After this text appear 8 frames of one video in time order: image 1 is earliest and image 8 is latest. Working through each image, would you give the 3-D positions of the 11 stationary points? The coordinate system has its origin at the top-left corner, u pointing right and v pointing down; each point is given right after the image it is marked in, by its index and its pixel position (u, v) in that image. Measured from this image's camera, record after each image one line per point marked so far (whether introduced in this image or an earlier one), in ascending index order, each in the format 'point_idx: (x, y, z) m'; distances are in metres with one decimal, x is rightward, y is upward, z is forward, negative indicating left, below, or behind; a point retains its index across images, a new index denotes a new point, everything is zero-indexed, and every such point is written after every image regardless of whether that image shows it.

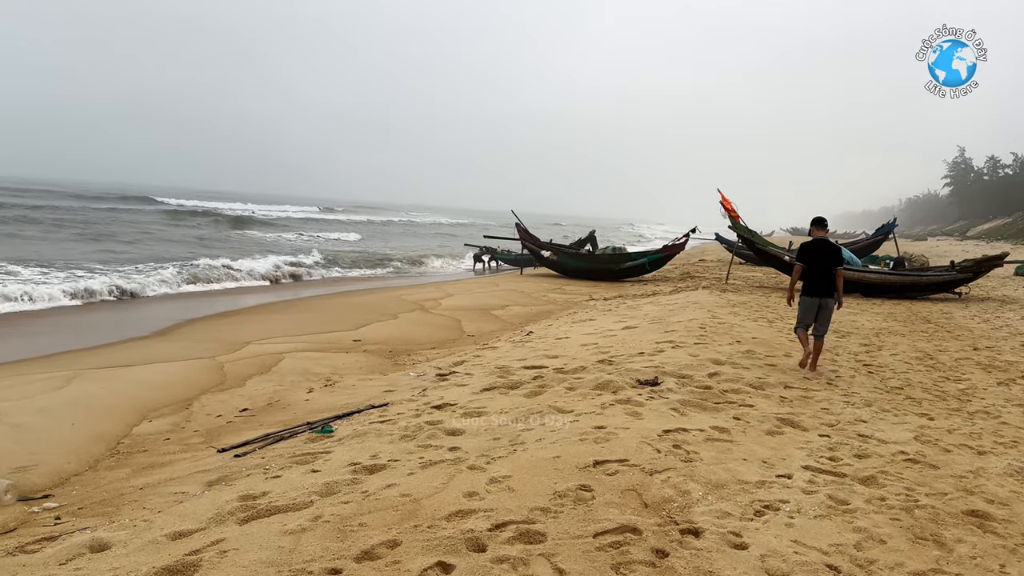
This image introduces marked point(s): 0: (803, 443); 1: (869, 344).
0: (+1.5, -0.8, +4.0) m
1: (+3.7, -0.6, +8.0) m
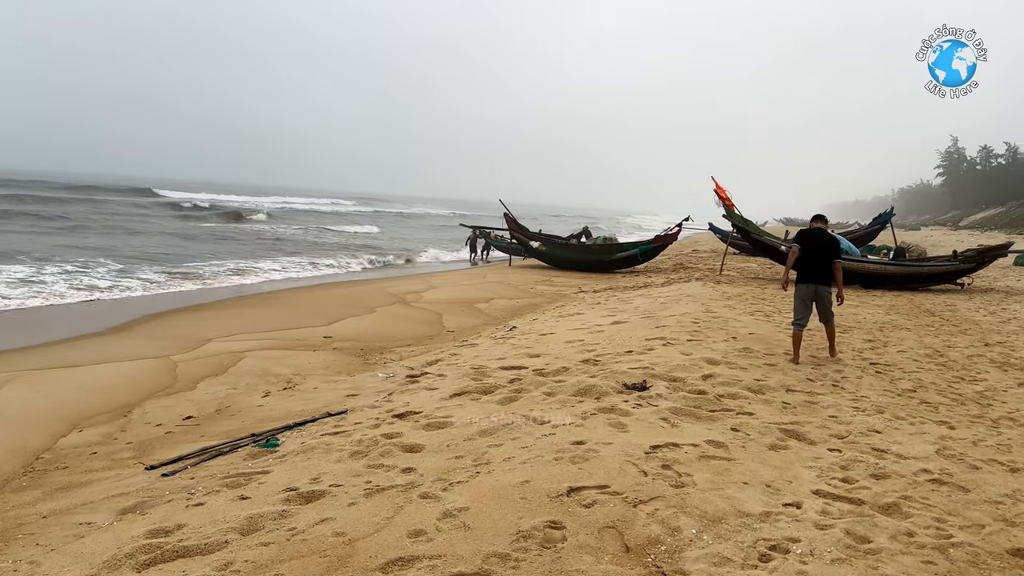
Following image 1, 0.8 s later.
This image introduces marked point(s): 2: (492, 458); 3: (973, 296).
0: (+1.4, -0.8, +3.5) m
1: (+3.5, -0.5, +7.5) m
2: (-0.1, -0.7, +3.4) m
3: (+7.1, -0.1, +11.9) m
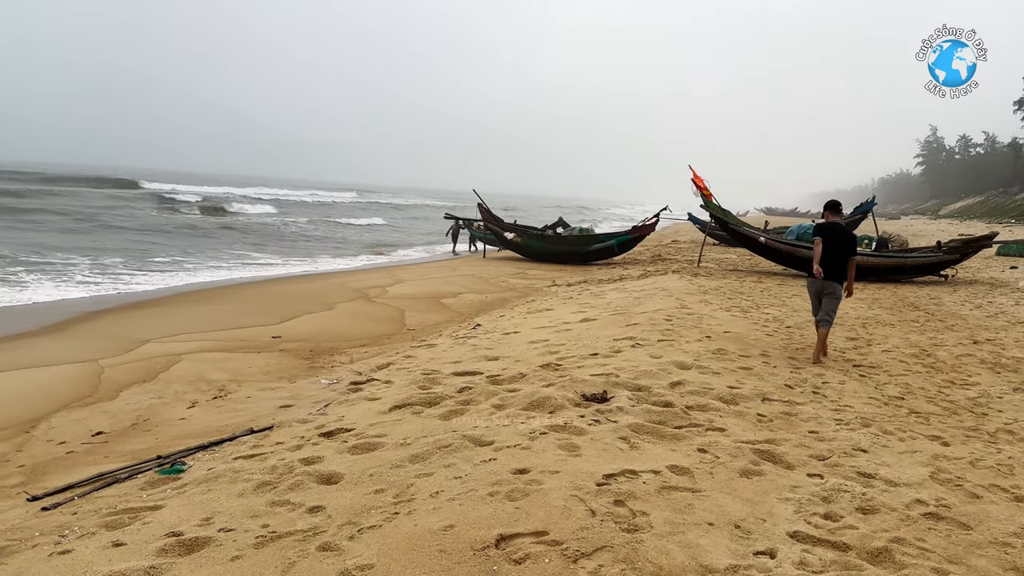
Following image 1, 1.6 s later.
0: (+1.1, -0.8, +3.0) m
1: (+3.1, -0.5, +7.1) m
2: (-0.4, -0.8, +2.9) m
3: (+6.6, 0.0, +11.5) m
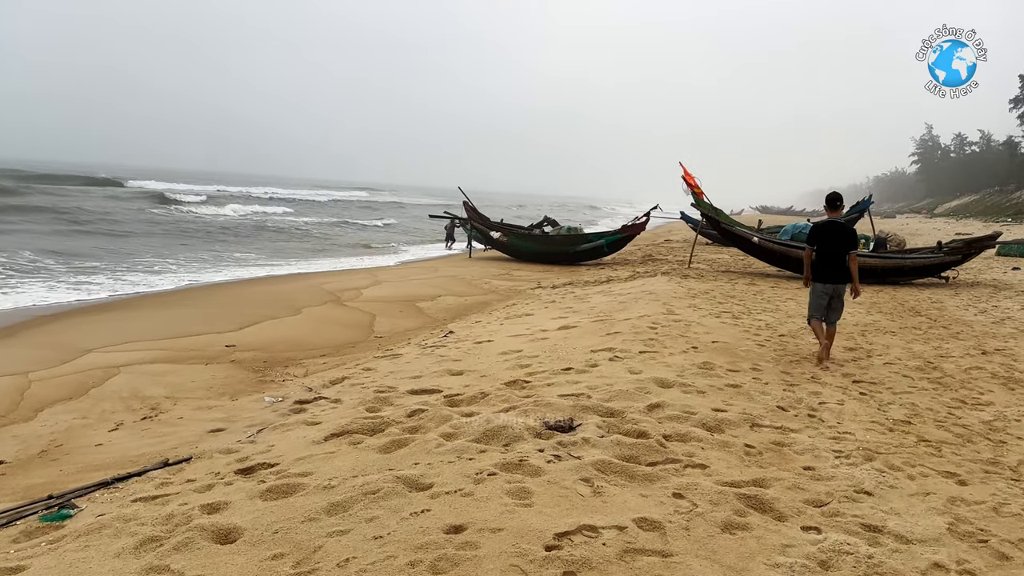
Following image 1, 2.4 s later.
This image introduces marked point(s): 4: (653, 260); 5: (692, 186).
0: (+0.9, -0.9, +2.5) m
1: (+2.9, -0.5, +6.6) m
2: (-0.6, -0.8, +2.4) m
3: (+6.4, -0.1, +11.0) m
4: (+2.8, +0.5, +15.2) m
5: (+3.0, +1.7, +12.9) m
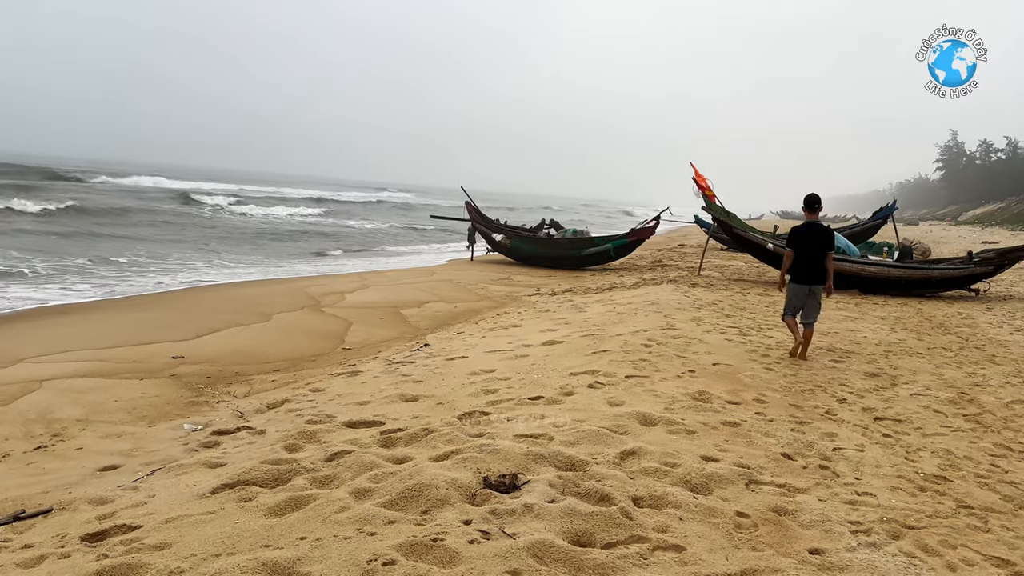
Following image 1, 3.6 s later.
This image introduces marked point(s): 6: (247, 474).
0: (+0.6, -0.9, +1.7) m
1: (+2.7, -0.6, +5.8) m
2: (-0.9, -0.9, +1.6) m
3: (+6.3, -0.2, +10.1) m
4: (+2.8, +0.4, +14.4) m
5: (+3.0, +1.6, +12.1) m
6: (-1.1, -0.8, +3.3) m
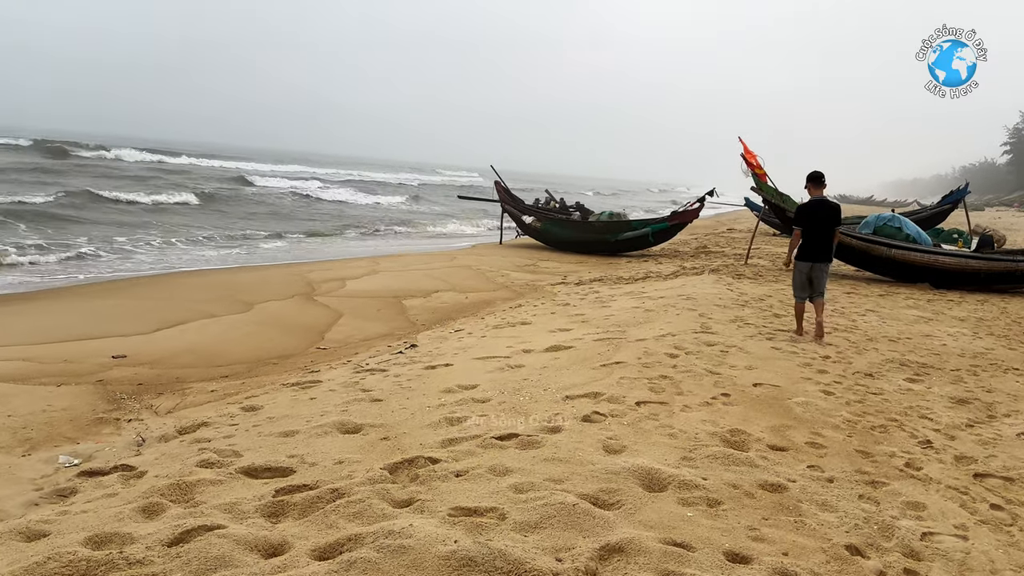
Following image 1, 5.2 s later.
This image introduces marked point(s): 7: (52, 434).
0: (+0.3, -1.0, +0.6) m
1: (+2.6, -0.6, +4.5) m
2: (-1.2, -0.9, +0.6) m
3: (+6.5, -0.2, +8.6) m
4: (+3.3, +0.6, +13.1) m
5: (+3.3, +1.7, +10.7) m
6: (-1.3, -0.8, +2.2) m
7: (-2.3, -0.7, +3.9) m
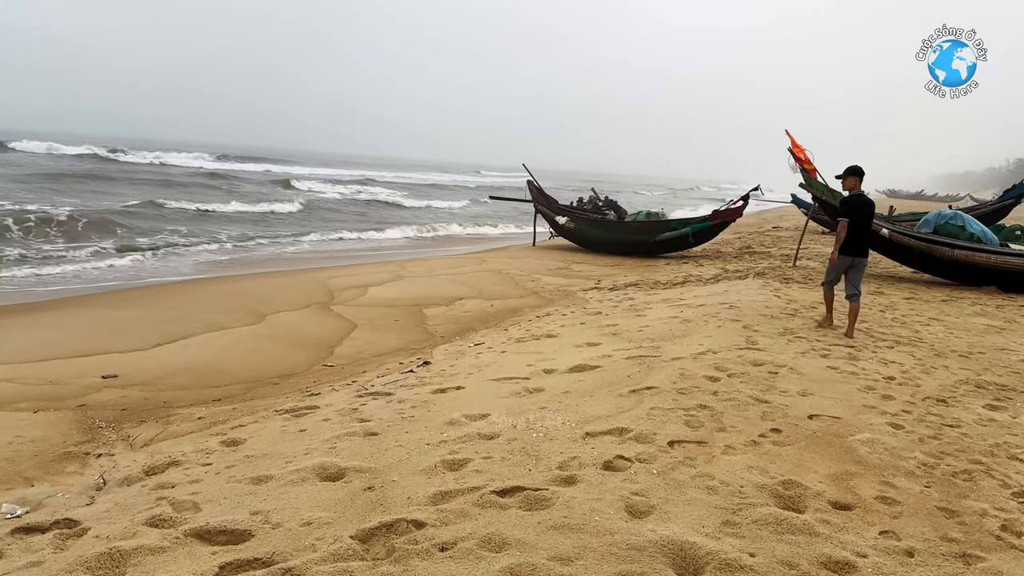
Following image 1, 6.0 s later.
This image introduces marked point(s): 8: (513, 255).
0: (+0.1, -1.1, +0.1) m
1: (+2.7, -0.7, +3.8) m
2: (-1.3, -1.0, +0.1) m
3: (+6.8, -0.3, +7.8) m
4: (+3.8, +0.5, +12.4) m
5: (+3.7, +1.6, +10.0) m
6: (-1.4, -0.9, +1.8) m
7: (-2.2, -0.8, +3.5) m
8: (0.0, +0.6, +13.1) m
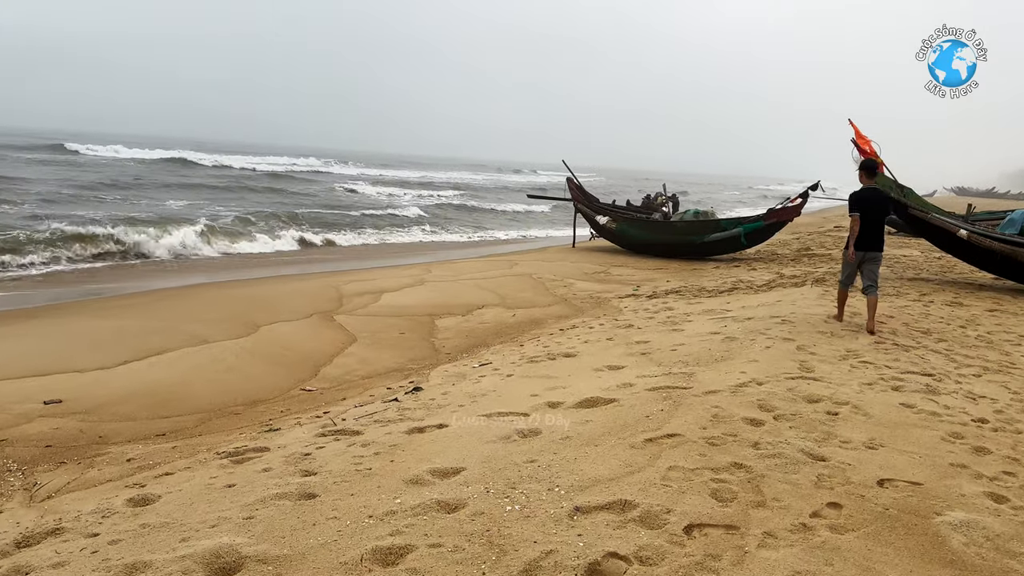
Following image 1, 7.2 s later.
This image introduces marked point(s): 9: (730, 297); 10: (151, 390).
0: (-0.2, -1.2, -0.7) m
1: (+2.6, -0.8, +2.8) m
2: (-1.6, -1.1, -0.6) m
3: (+6.9, -0.4, +6.5) m
4: (+4.3, +0.4, +11.3) m
5: (+4.1, +1.5, +8.9) m
6: (-1.6, -1.0, +1.1) m
7: (-2.3, -0.9, +2.9) m
8: (+0.6, +0.5, +12.3) m
9: (+2.2, -0.1, +8.0) m
10: (-2.2, -0.6, +4.8) m
